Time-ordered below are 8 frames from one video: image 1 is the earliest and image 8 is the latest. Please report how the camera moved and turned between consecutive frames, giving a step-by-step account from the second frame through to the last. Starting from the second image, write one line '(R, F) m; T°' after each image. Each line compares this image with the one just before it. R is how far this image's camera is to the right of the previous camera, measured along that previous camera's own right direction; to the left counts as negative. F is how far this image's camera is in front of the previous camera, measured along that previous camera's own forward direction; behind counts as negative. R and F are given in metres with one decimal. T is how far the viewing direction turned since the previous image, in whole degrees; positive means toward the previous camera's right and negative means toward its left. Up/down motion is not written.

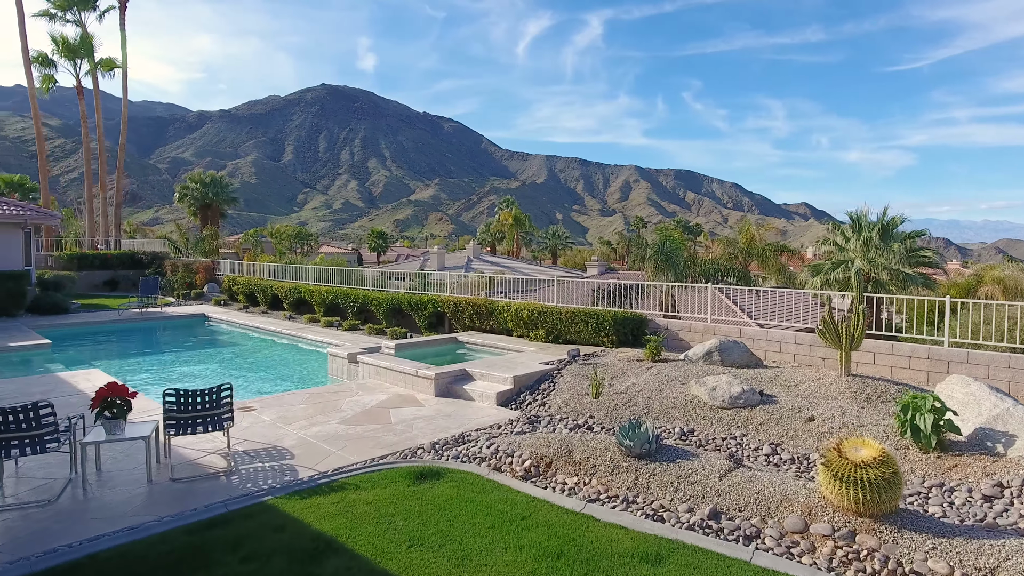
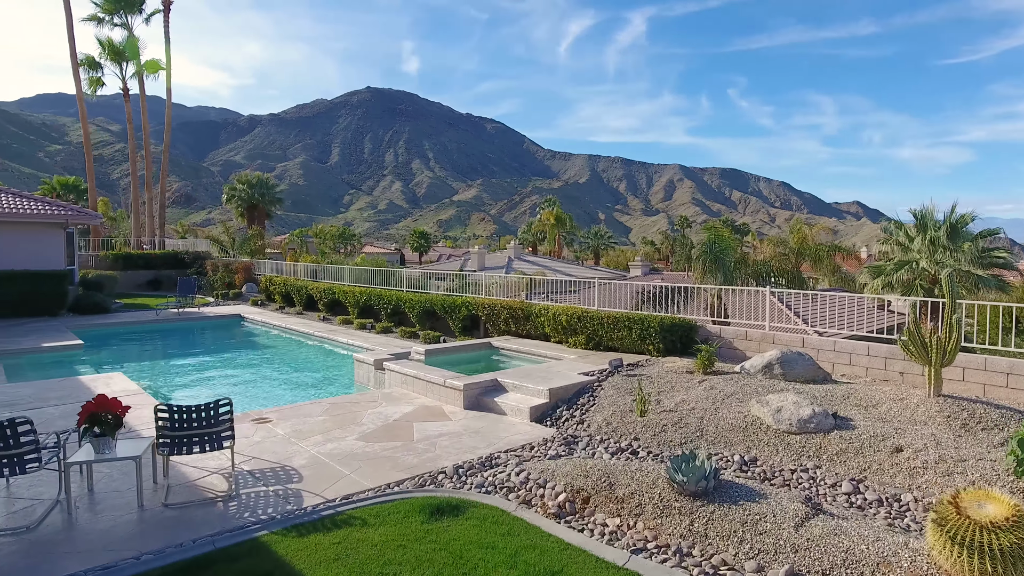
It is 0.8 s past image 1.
(+0.1, +0.7) m; -4°
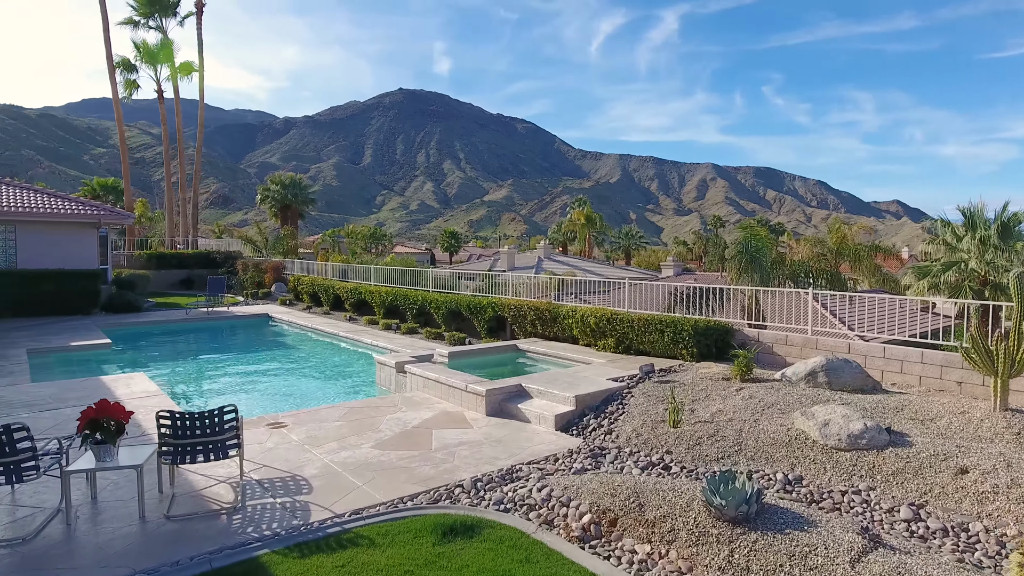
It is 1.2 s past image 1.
(+0.1, +0.4) m; -3°
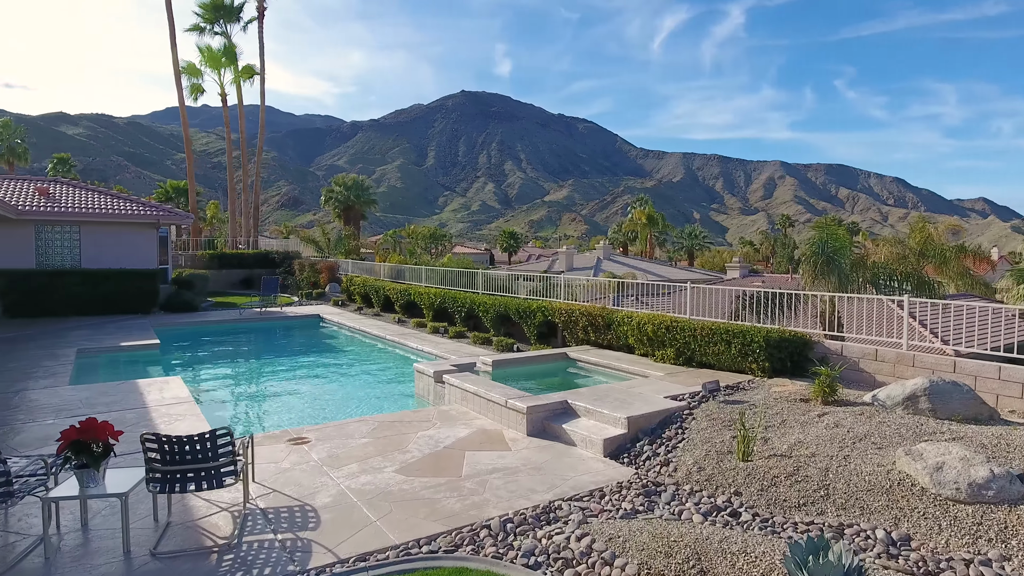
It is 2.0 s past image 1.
(+0.2, +0.8) m; -5°
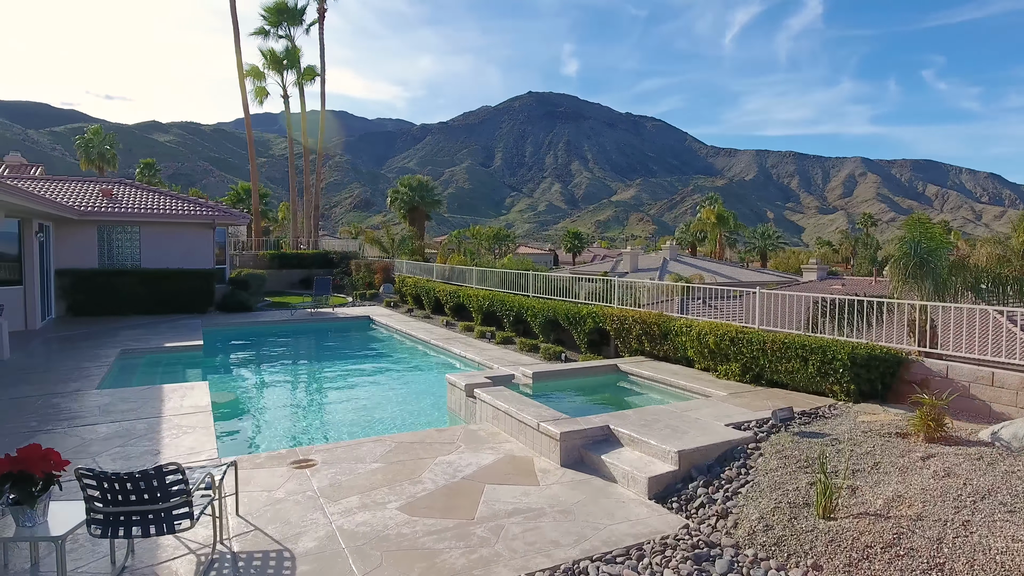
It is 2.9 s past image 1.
(+0.3, +0.9) m; -6°
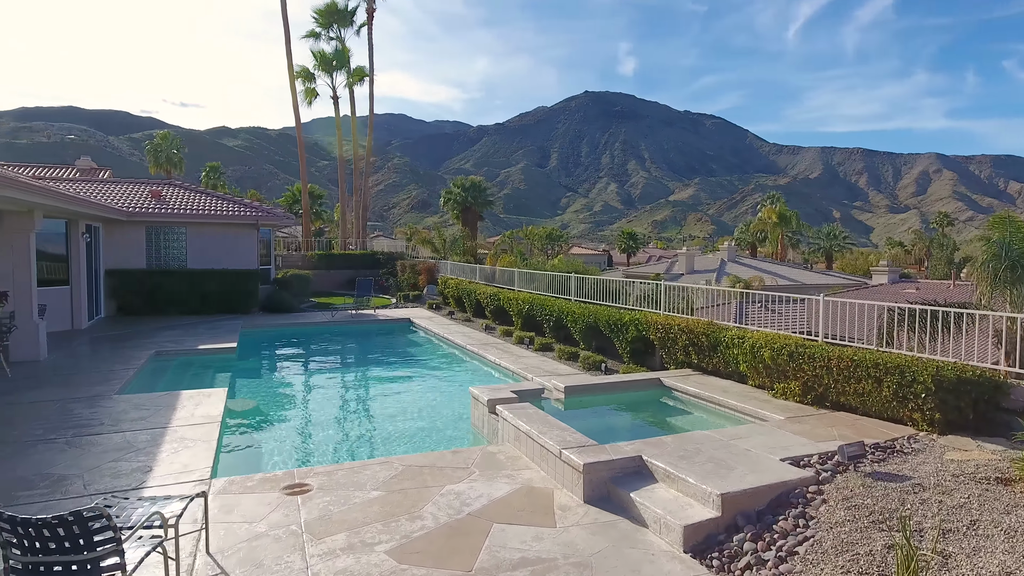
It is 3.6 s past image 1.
(+0.3, +0.7) m; -5°
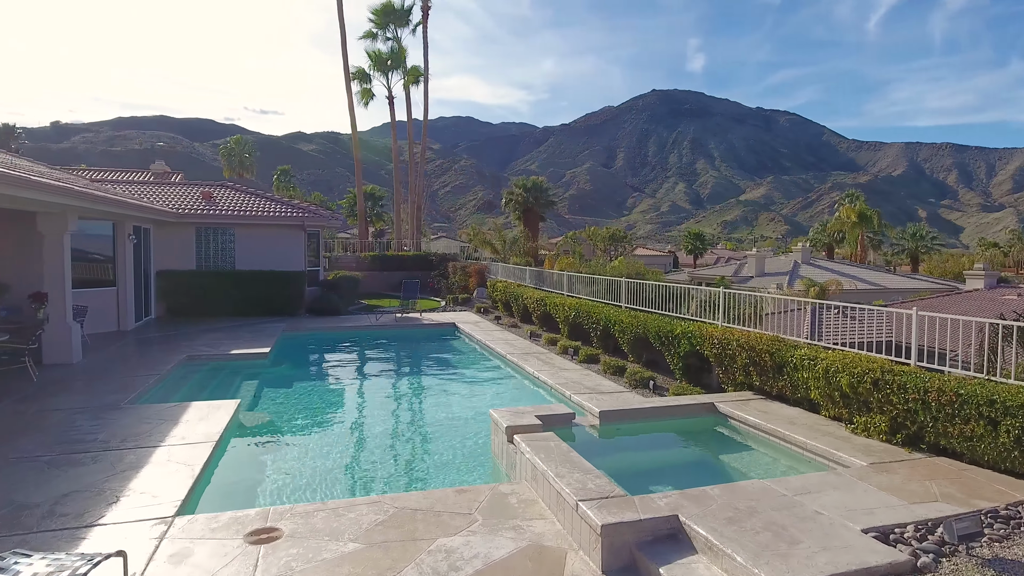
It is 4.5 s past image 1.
(+0.4, +1.0) m; -6°
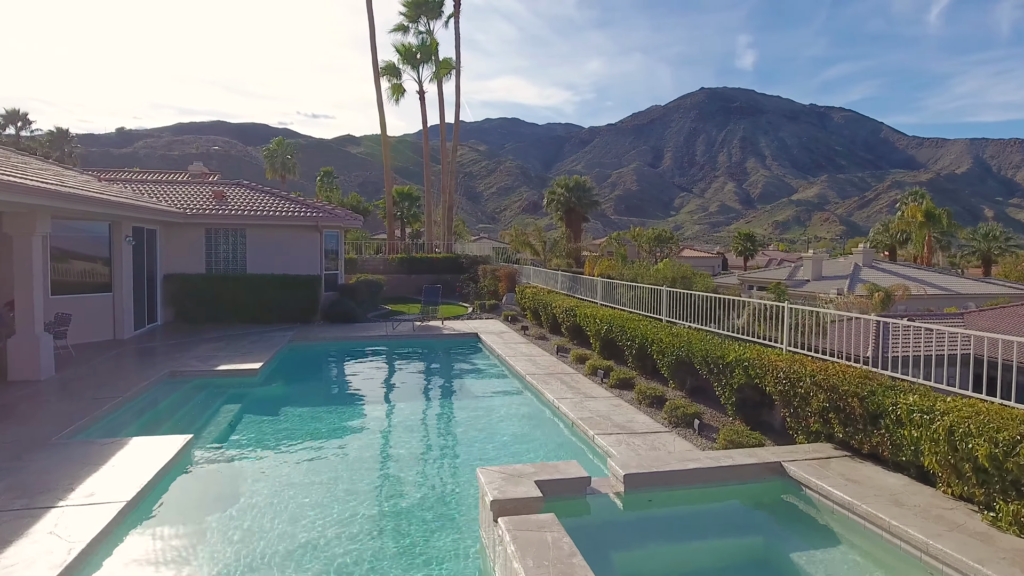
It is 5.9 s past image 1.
(+0.4, +1.6) m; -4°
